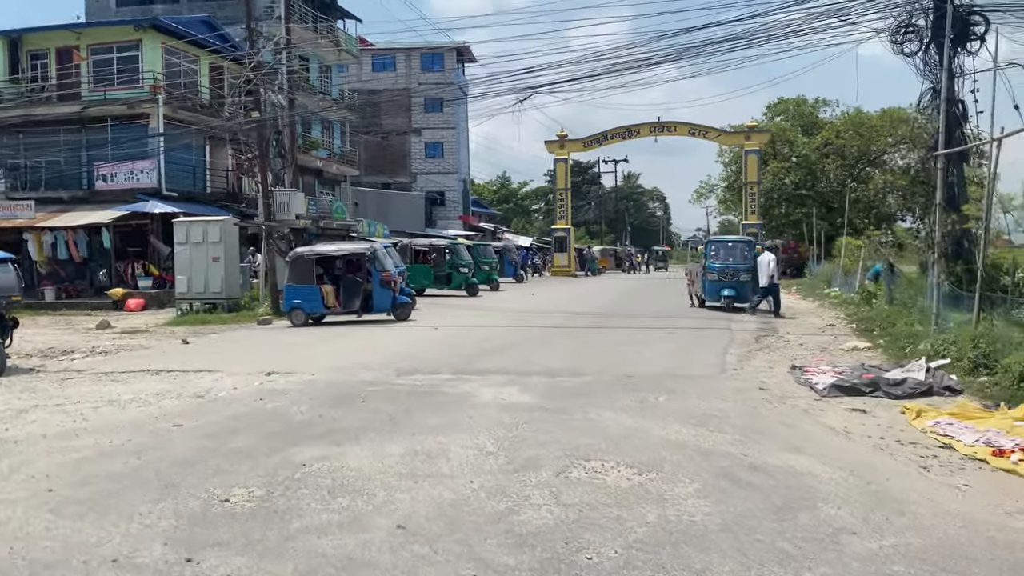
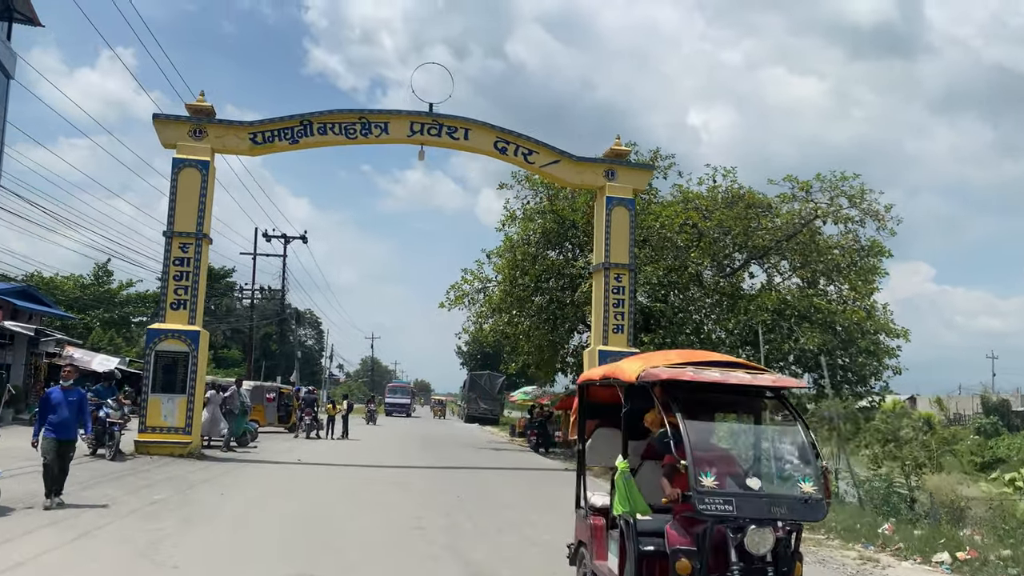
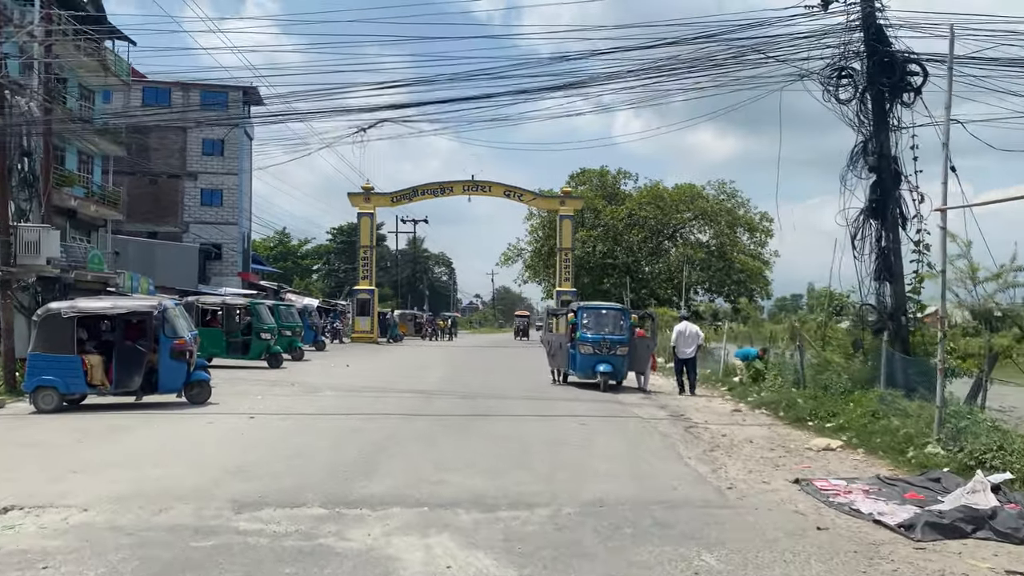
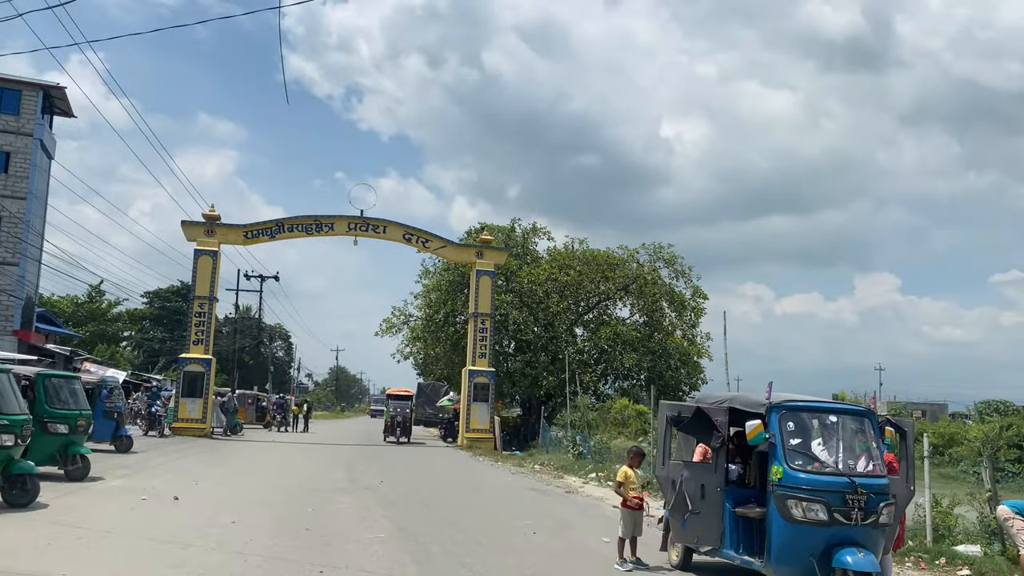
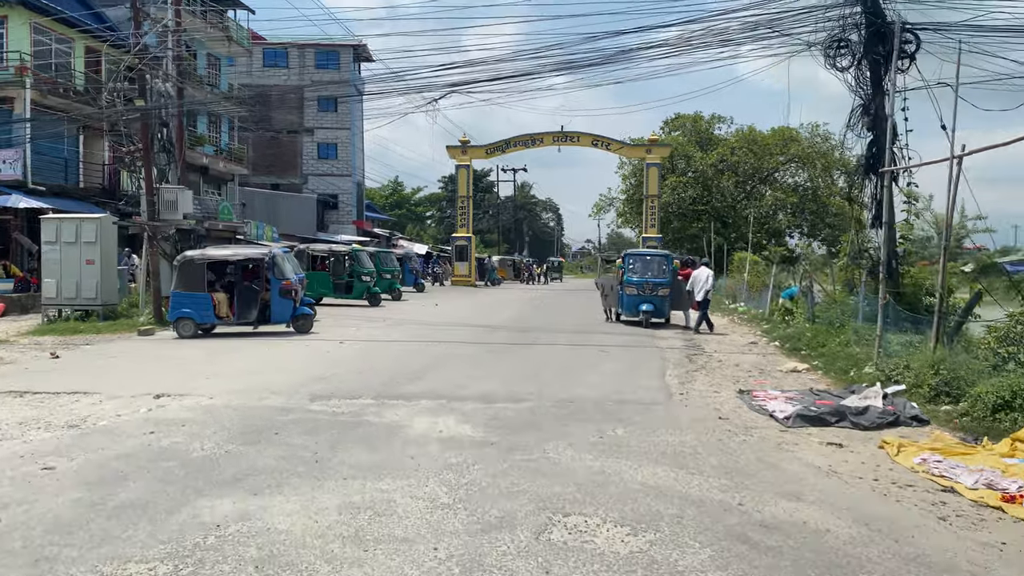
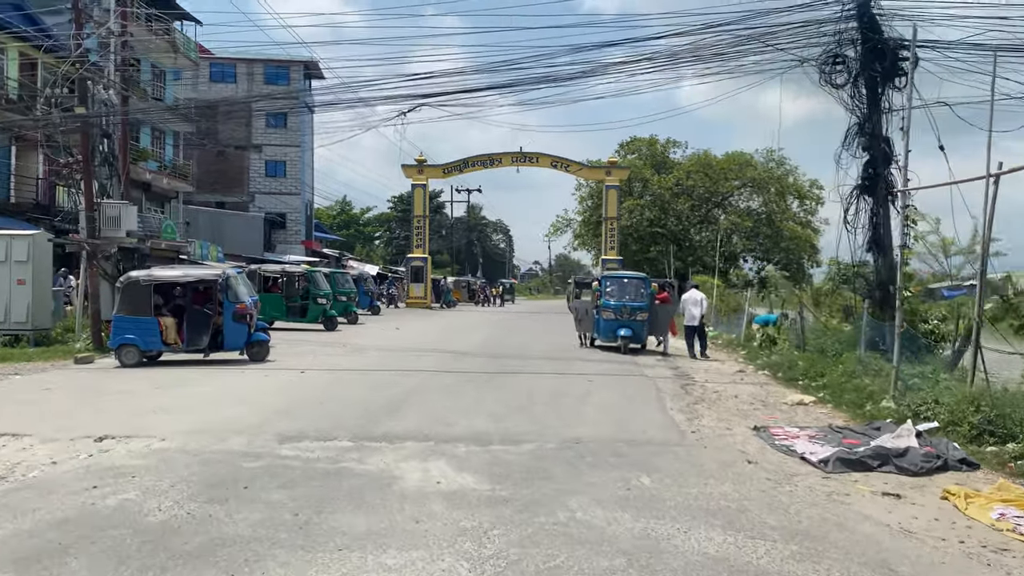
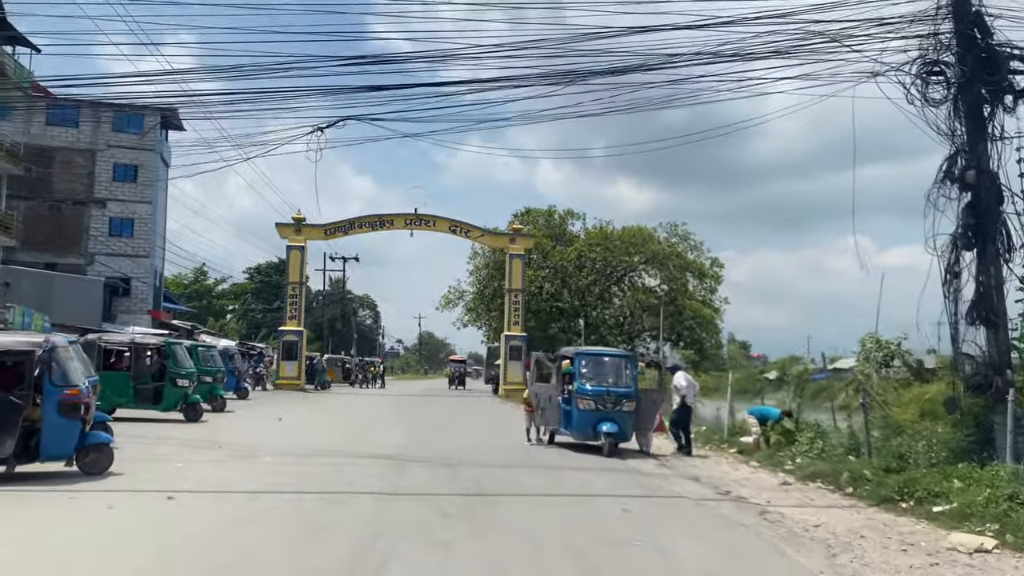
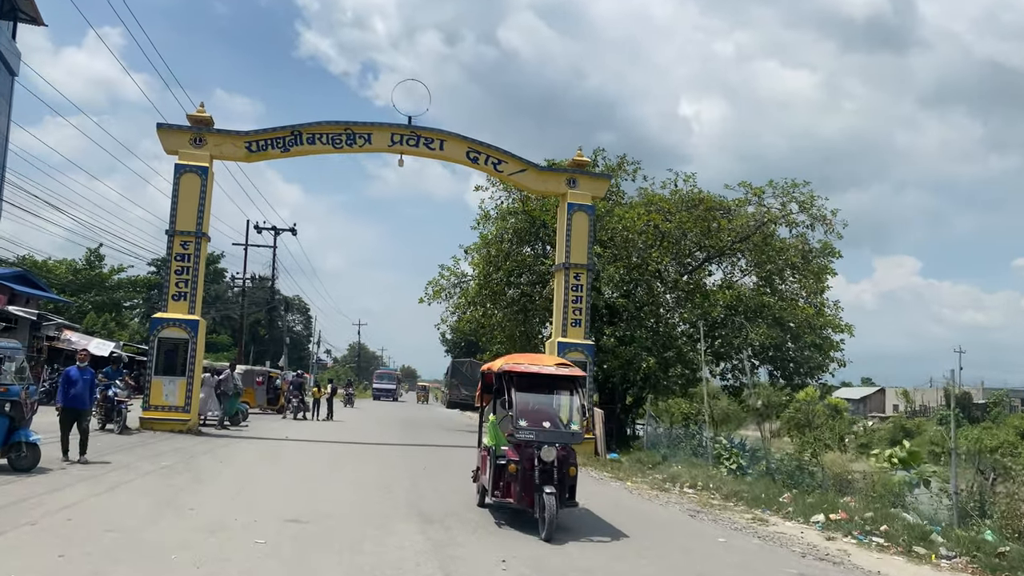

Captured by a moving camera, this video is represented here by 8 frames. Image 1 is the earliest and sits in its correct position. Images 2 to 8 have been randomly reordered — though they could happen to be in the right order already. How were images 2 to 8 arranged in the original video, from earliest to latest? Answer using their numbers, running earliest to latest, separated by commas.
5, 6, 3, 7, 4, 8, 2
